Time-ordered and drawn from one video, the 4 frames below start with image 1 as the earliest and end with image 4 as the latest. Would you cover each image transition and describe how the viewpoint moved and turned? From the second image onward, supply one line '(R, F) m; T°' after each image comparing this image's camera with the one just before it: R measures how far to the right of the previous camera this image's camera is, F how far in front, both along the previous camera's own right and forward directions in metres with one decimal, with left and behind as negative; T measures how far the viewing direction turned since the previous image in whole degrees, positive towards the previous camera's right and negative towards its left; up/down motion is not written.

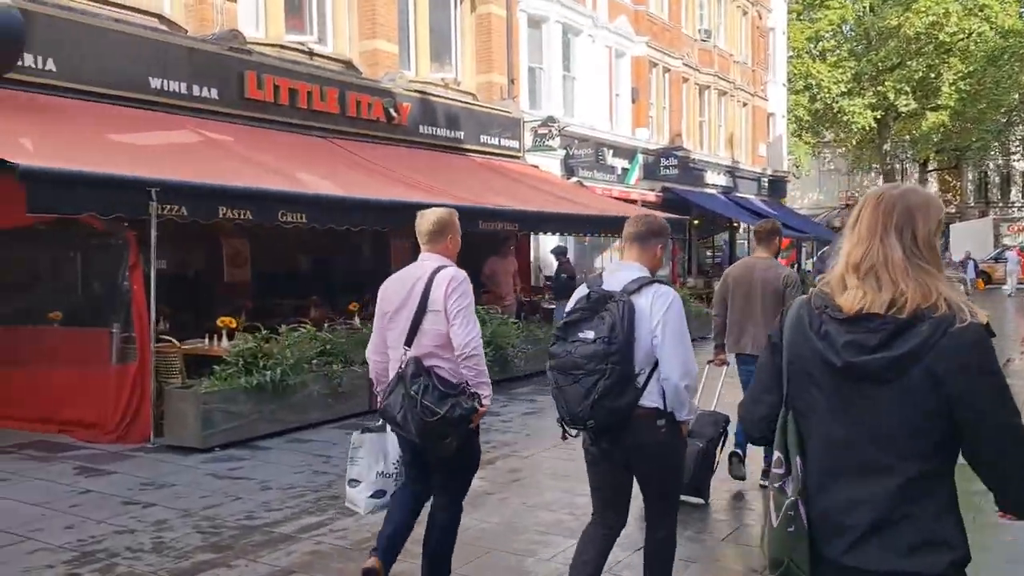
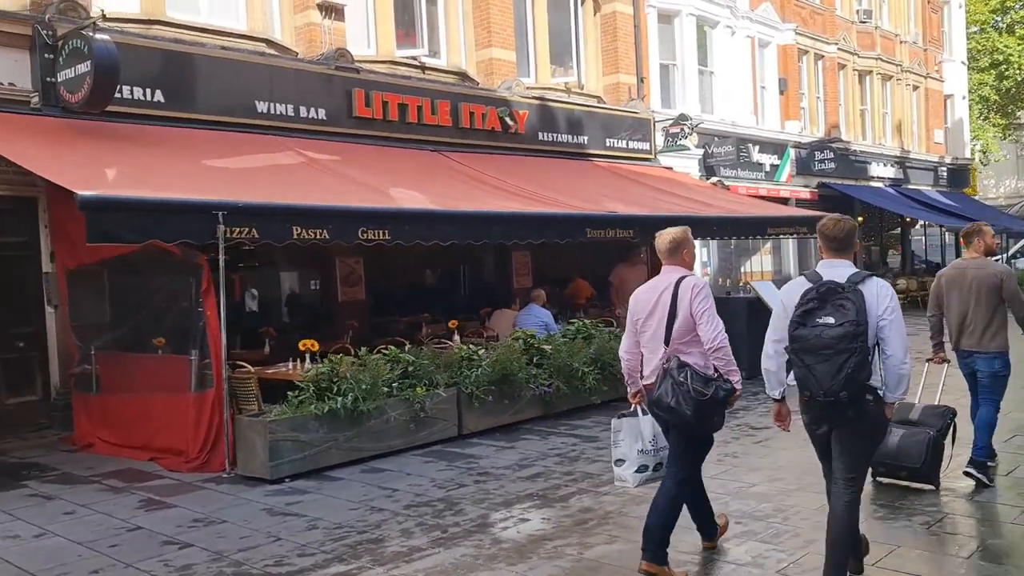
(+0.7, +0.8) m; -11°
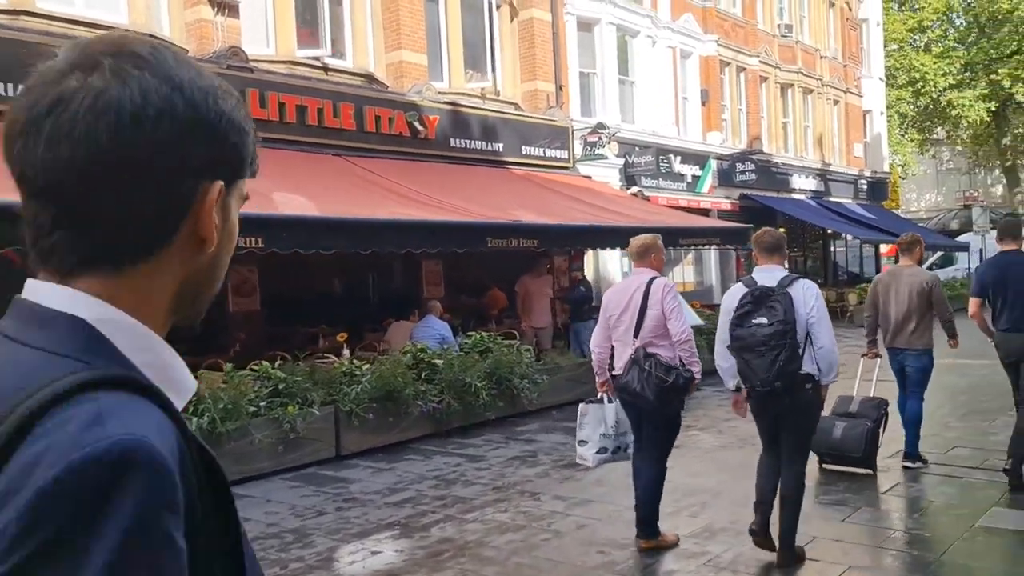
(+0.5, +0.4) m; +4°
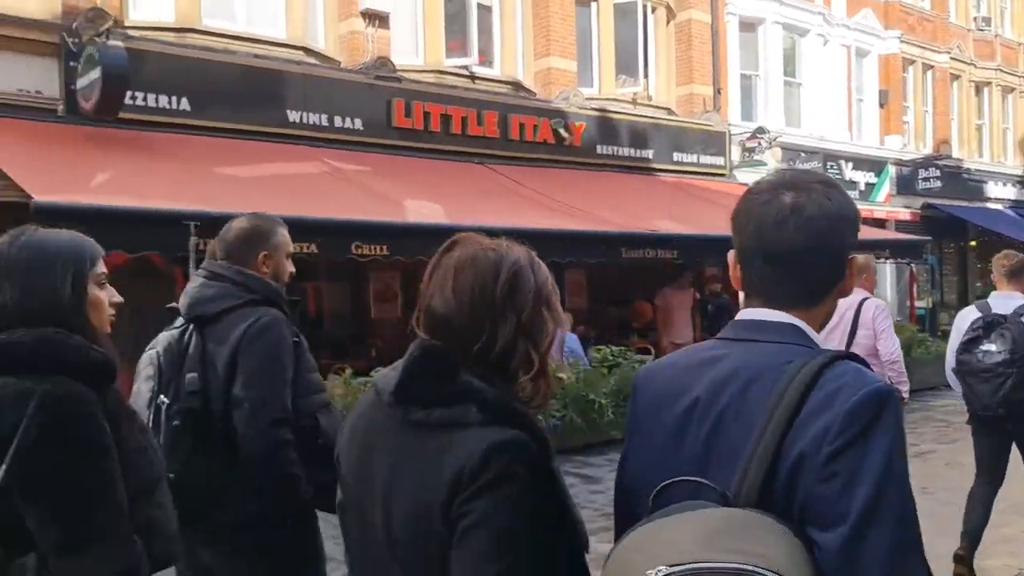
(+0.4, +0.3) m; -11°
